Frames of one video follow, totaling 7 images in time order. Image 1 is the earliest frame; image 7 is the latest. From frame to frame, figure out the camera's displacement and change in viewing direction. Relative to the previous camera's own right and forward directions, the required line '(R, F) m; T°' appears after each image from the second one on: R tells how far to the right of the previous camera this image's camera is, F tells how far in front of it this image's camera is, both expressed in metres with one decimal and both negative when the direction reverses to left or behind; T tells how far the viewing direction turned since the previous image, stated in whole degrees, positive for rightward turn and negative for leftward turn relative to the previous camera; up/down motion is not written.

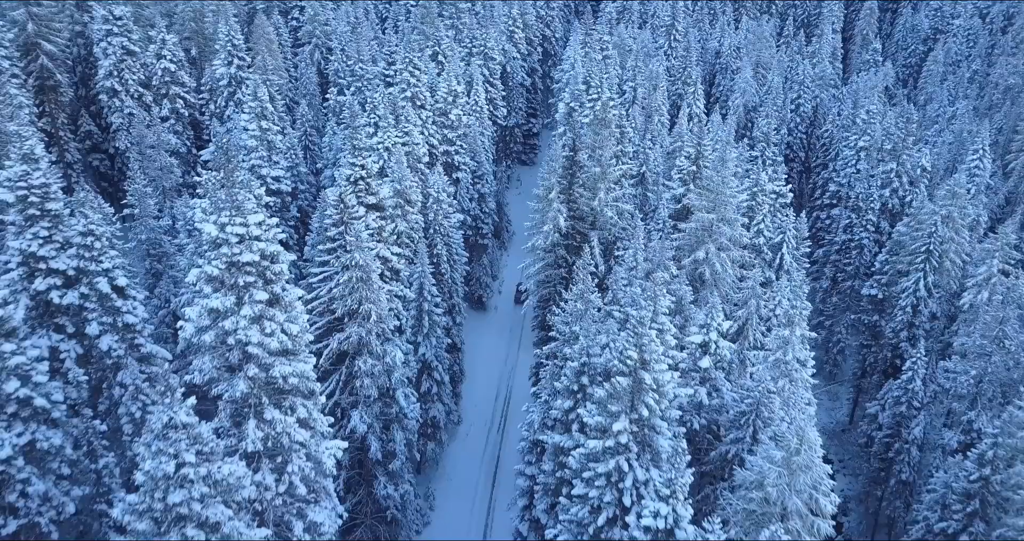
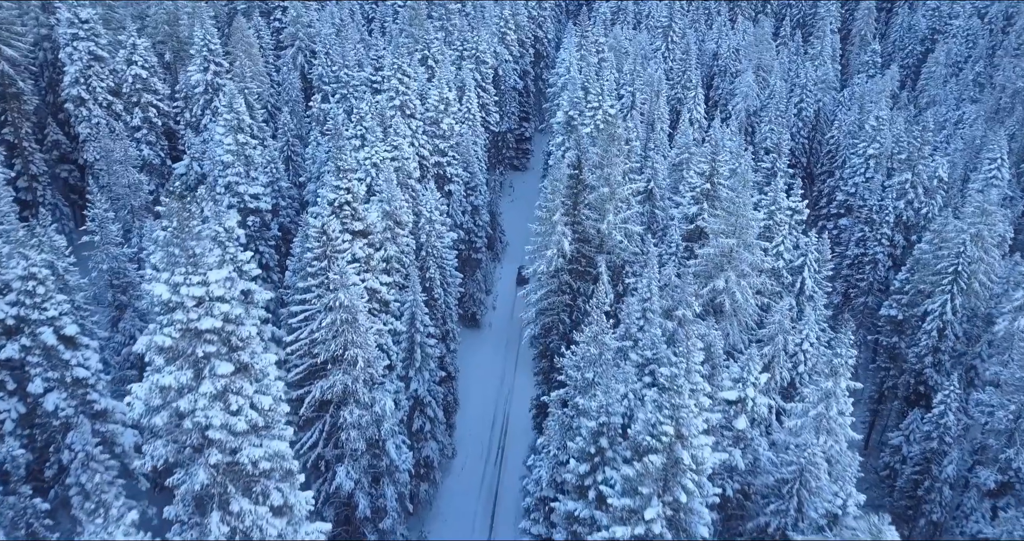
(-0.5, +2.6) m; +1°
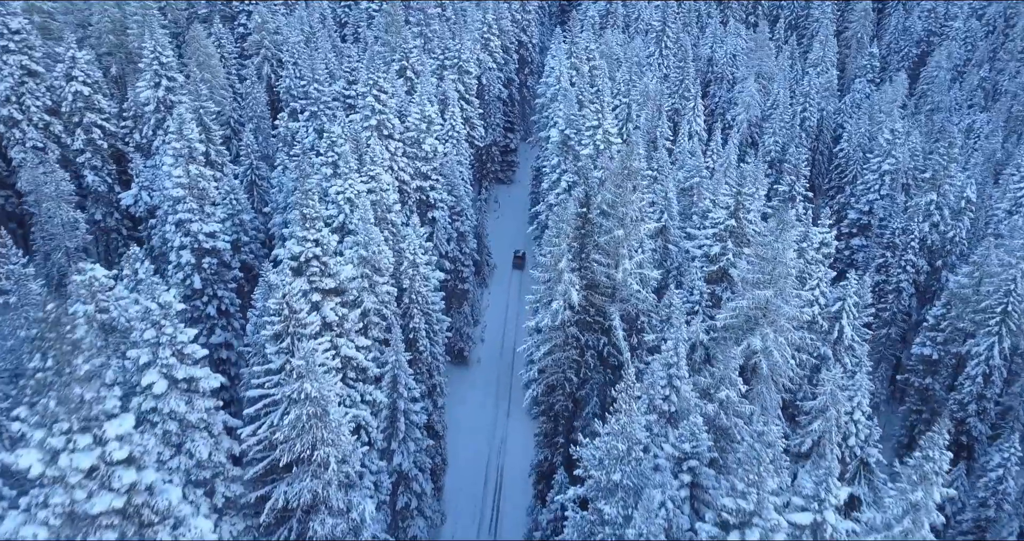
(-0.6, +4.1) m; +2°
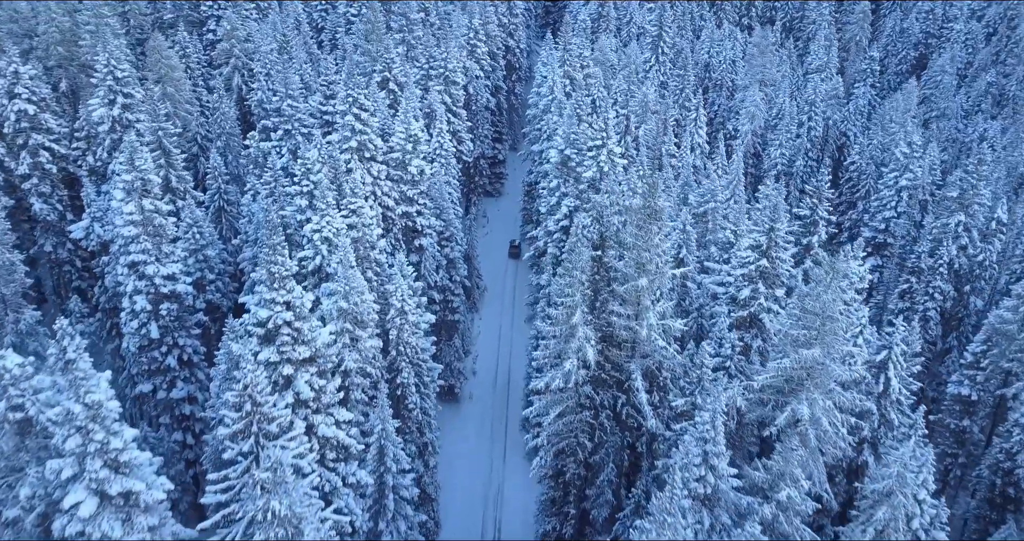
(-0.6, +3.3) m; +1°
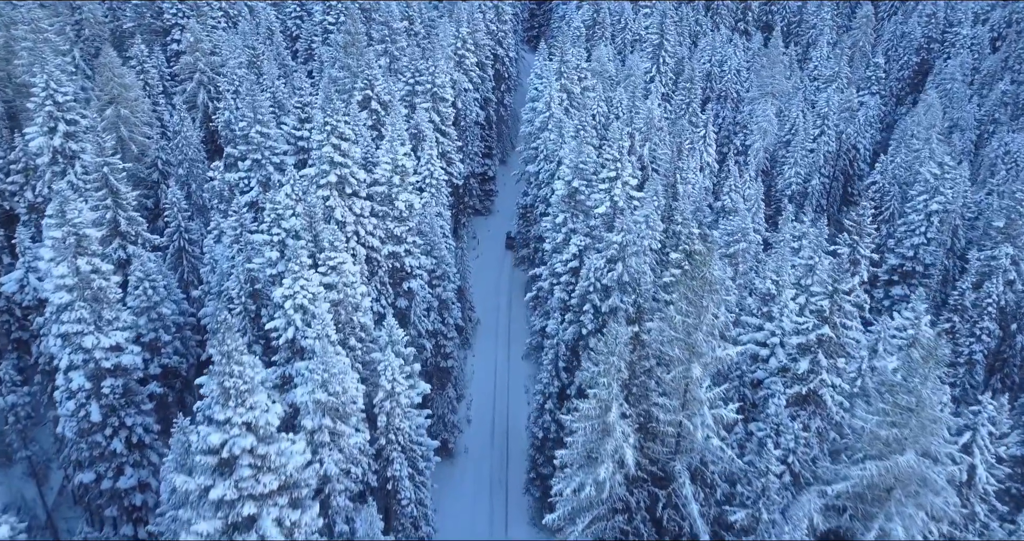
(-0.8, +4.0) m; +1°
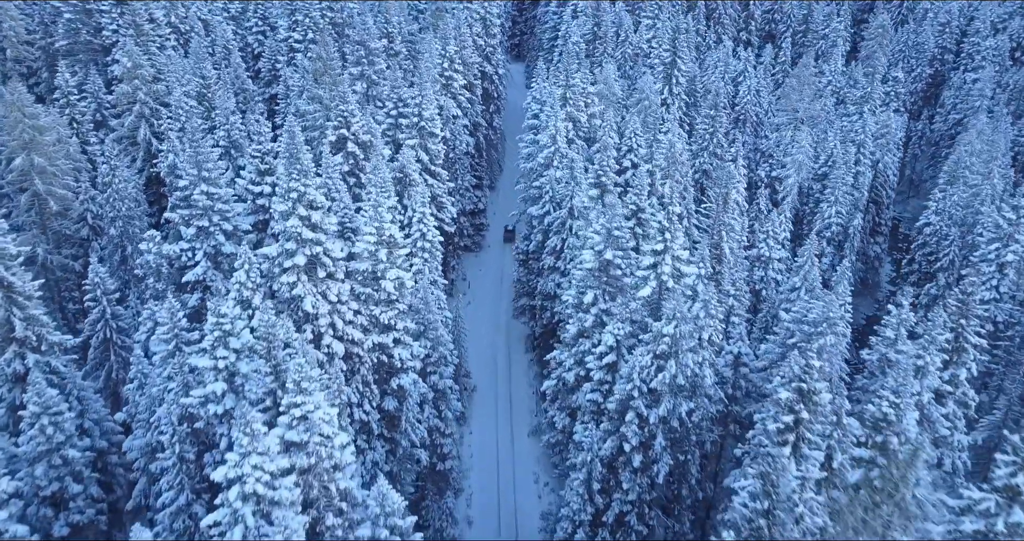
(-1.3, +6.3) m; +2°
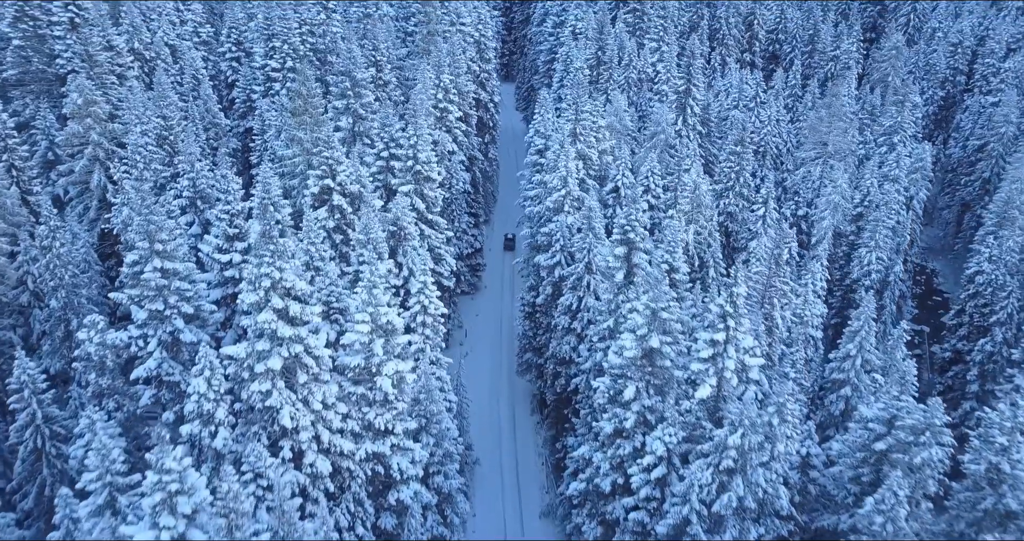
(-1.0, +4.3) m; +1°
